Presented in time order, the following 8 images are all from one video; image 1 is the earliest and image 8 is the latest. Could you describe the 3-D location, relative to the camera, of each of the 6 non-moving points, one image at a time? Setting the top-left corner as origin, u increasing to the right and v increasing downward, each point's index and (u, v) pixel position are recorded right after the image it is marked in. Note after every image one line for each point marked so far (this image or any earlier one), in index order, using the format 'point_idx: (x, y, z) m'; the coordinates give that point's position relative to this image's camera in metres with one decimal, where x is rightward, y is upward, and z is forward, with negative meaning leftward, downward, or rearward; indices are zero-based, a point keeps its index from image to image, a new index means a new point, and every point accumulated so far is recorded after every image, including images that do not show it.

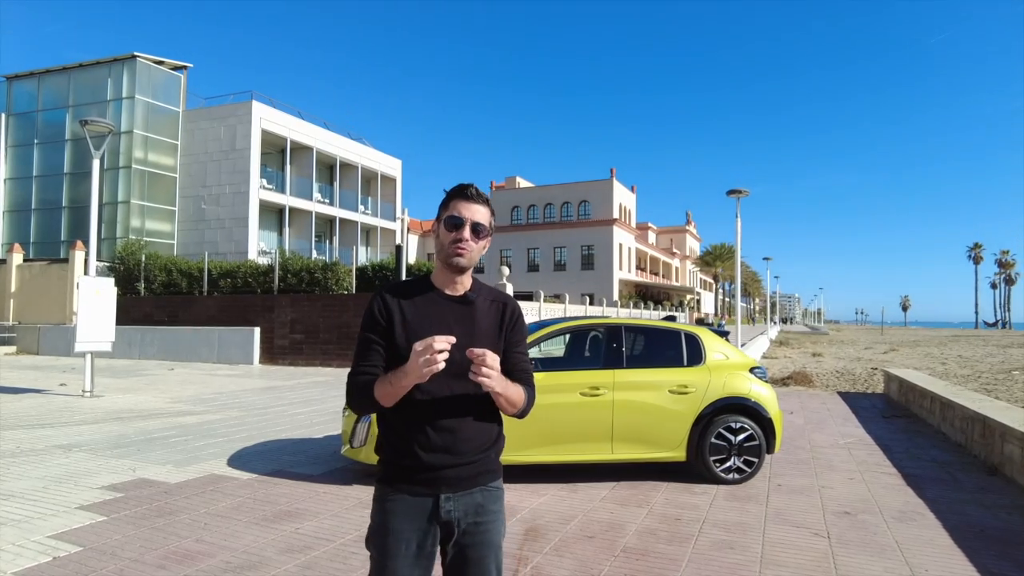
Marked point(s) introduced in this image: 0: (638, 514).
0: (+1.1, -2.0, +5.6) m
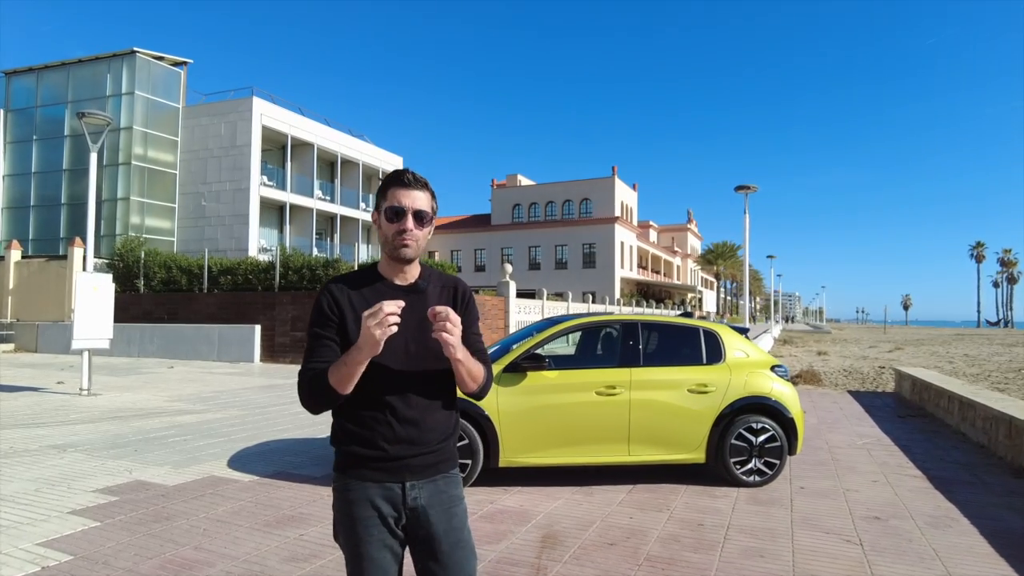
0: (+1.2, -1.9, +5.4) m
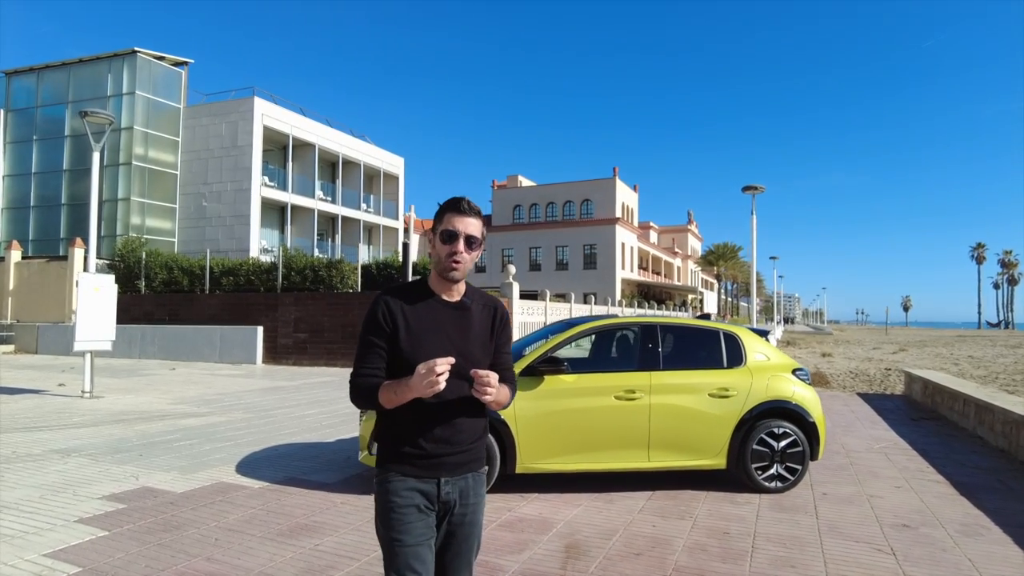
0: (+1.4, -1.9, +5.2) m
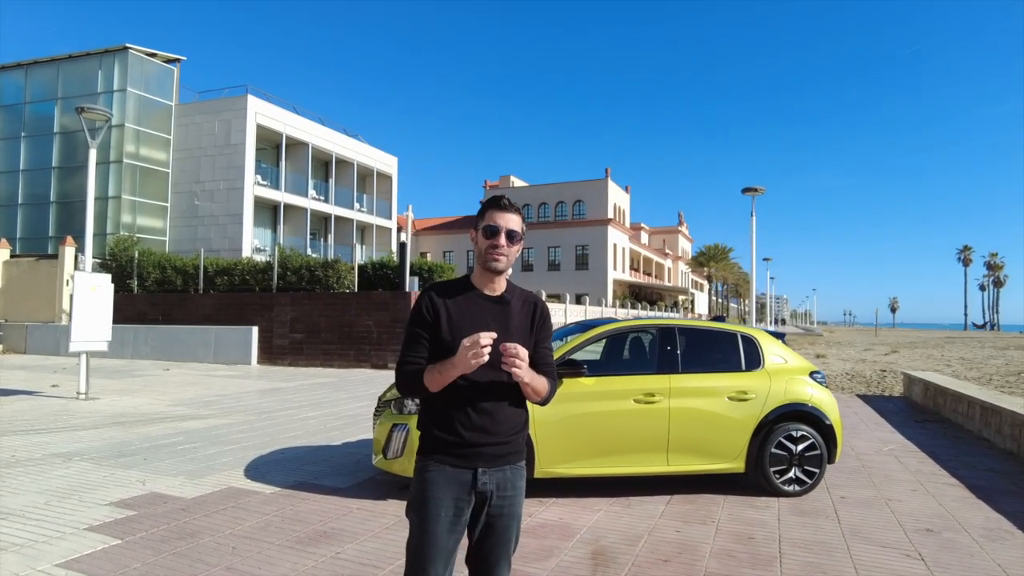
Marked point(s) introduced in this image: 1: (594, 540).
0: (+1.5, -1.9, +5.1) m
1: (+0.6, -1.9, +4.8) m
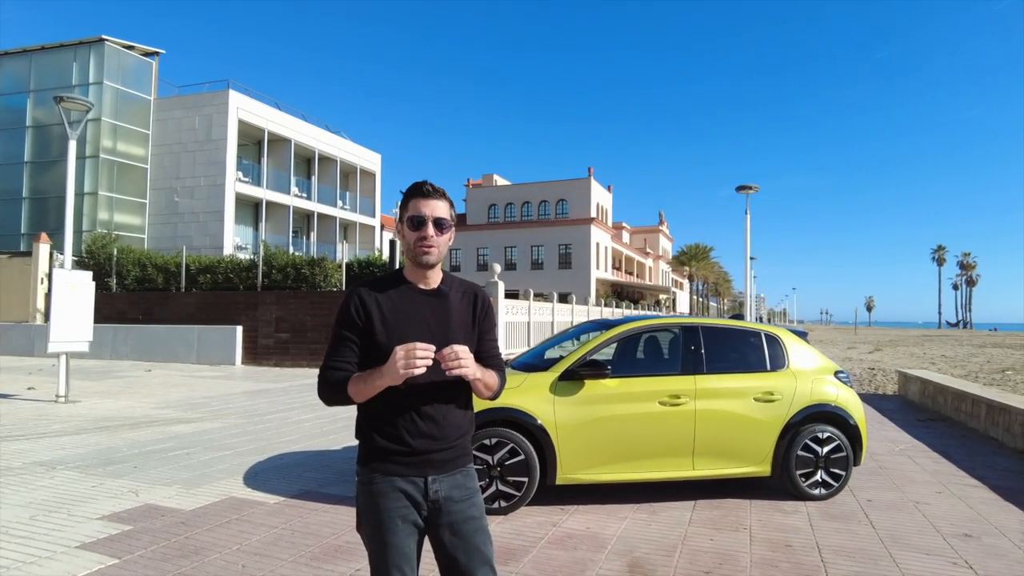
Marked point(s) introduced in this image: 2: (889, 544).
0: (+1.7, -1.9, +4.9) m
1: (+0.8, -1.8, +4.5) m
2: (+2.9, -1.9, +4.9) m
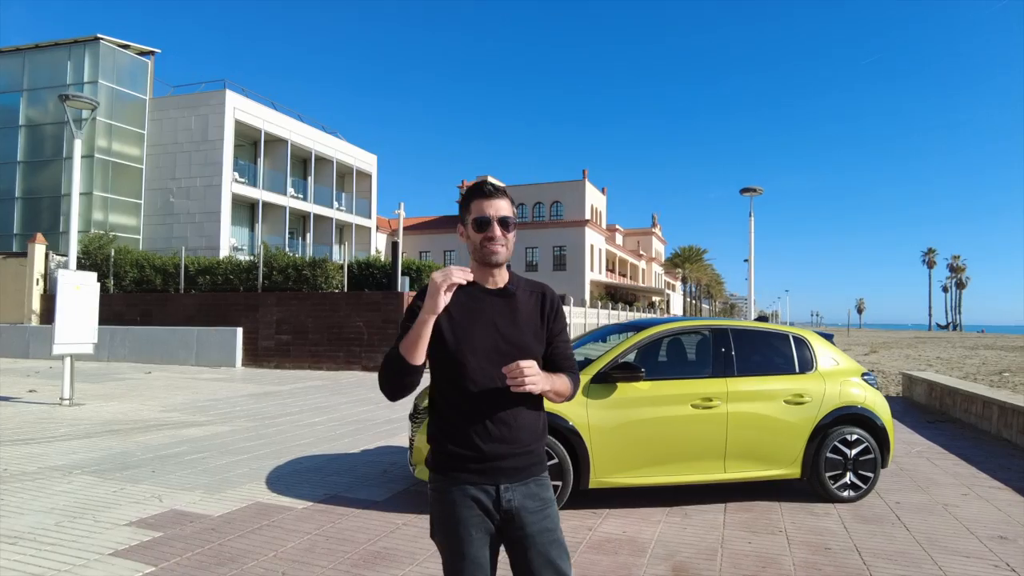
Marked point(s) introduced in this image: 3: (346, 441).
0: (+2.0, -1.9, +4.8) m
1: (+1.1, -1.8, +4.5) m
2: (+3.1, -1.9, +4.9) m
3: (-2.1, -1.9, +8.0) m
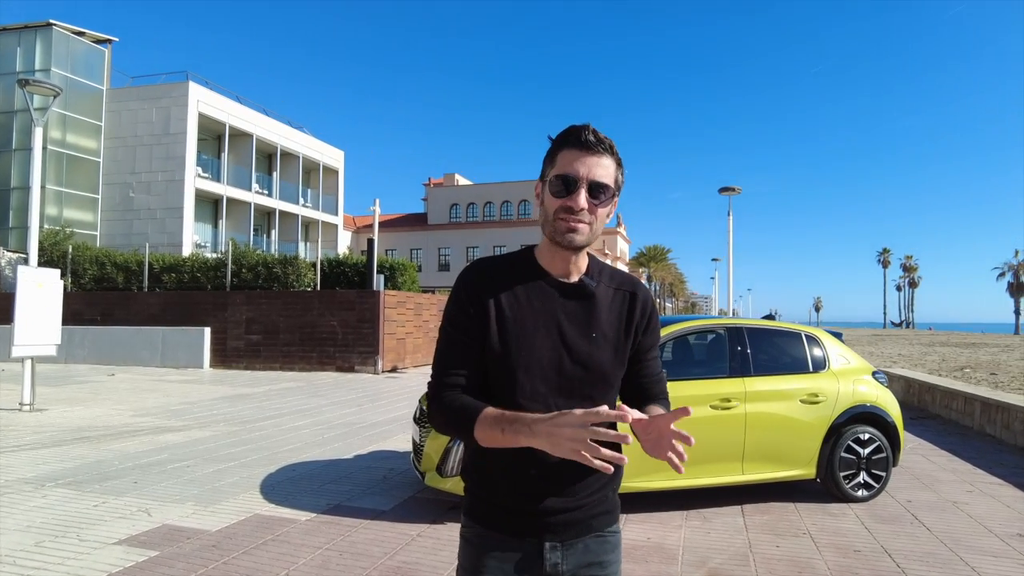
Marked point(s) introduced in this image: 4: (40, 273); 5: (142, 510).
0: (+2.1, -1.9, +4.7) m
1: (+1.2, -1.8, +4.3) m
2: (+3.3, -1.9, +4.8) m
3: (-2.1, -1.9, +7.7) m
4: (-7.2, +0.2, +10.0) m
5: (-2.8, -1.7, +5.0) m
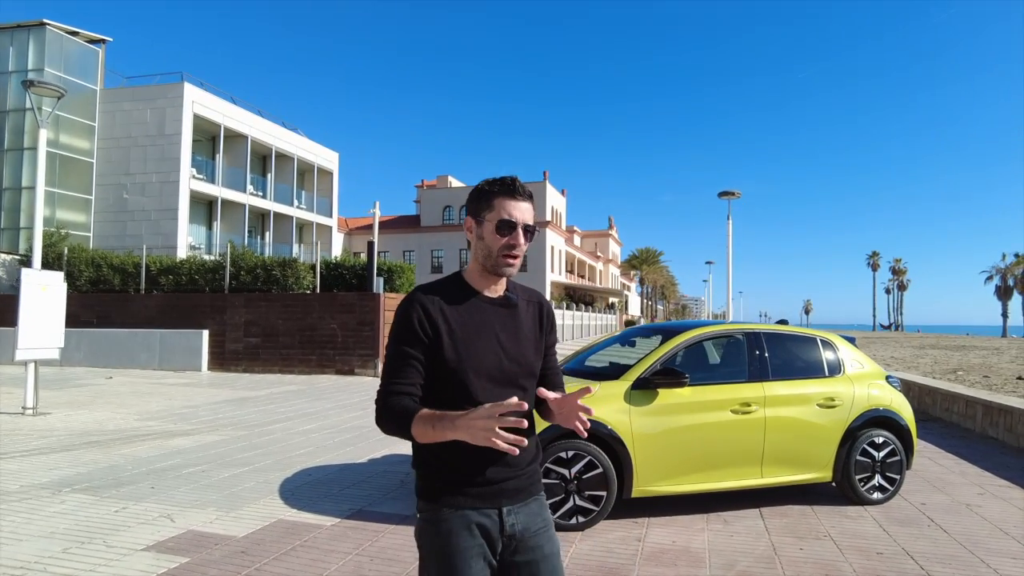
0: (+2.3, -1.9, +4.7) m
1: (+1.4, -1.9, +4.3) m
2: (+3.5, -2.0, +4.9) m
3: (-1.9, -1.9, +7.6) m
4: (-7.1, +0.2, +9.9) m
5: (-2.6, -1.7, +4.9) m
